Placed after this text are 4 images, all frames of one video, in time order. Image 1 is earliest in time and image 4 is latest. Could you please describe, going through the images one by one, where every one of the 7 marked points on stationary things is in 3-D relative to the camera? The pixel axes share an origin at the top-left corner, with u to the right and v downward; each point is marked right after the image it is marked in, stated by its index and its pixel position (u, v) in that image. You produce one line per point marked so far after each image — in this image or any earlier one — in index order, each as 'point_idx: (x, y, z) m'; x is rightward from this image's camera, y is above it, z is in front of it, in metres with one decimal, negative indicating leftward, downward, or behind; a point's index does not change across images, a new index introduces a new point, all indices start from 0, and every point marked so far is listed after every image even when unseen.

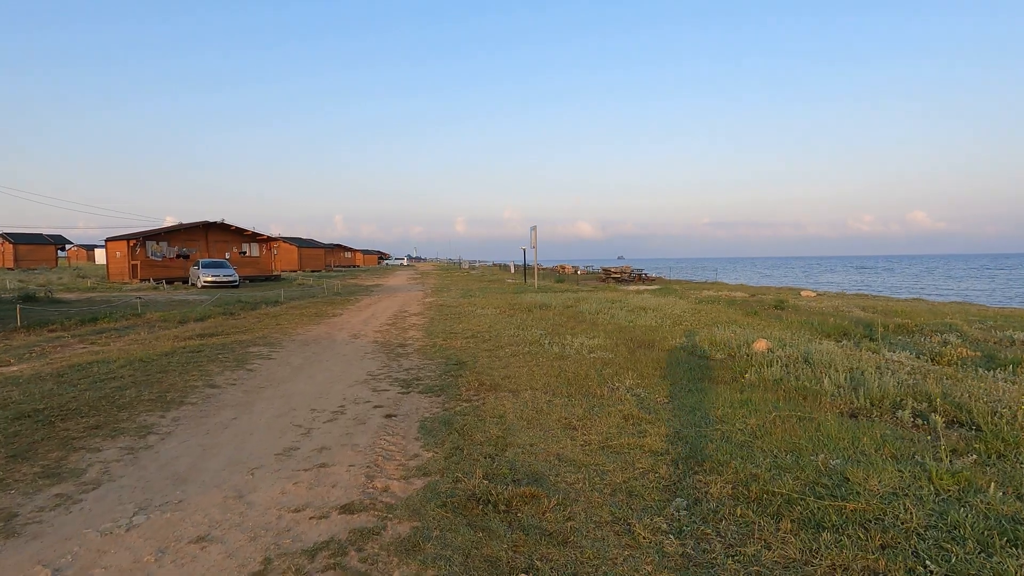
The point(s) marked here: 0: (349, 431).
0: (-1.6, -1.4, +5.2) m
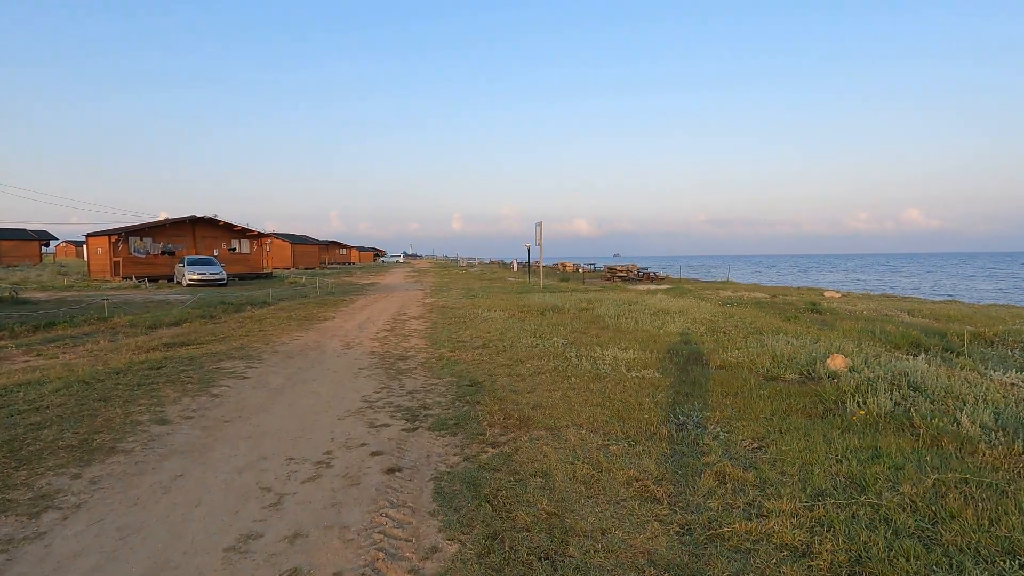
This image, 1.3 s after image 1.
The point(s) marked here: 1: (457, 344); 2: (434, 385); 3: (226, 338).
0: (-1.2, -1.4, +3.7) m
1: (-1.0, -1.1, +10.2) m
2: (-1.0, -1.3, +7.1) m
3: (-5.5, -1.0, +10.5) m
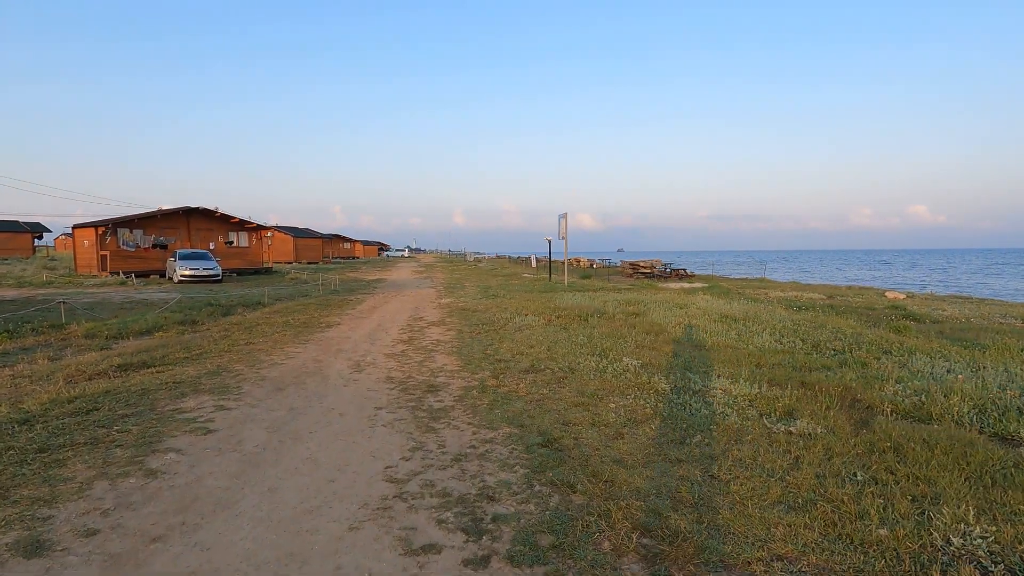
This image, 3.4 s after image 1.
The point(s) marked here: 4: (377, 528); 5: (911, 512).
0: (-0.4, -1.6, +1.4) m
1: (-0.2, -1.1, +7.9) m
2: (-0.2, -1.4, +4.8) m
3: (-4.7, -1.0, +8.2) m
4: (-0.8, -1.4, +3.3) m
5: (+2.4, -1.3, +3.3) m
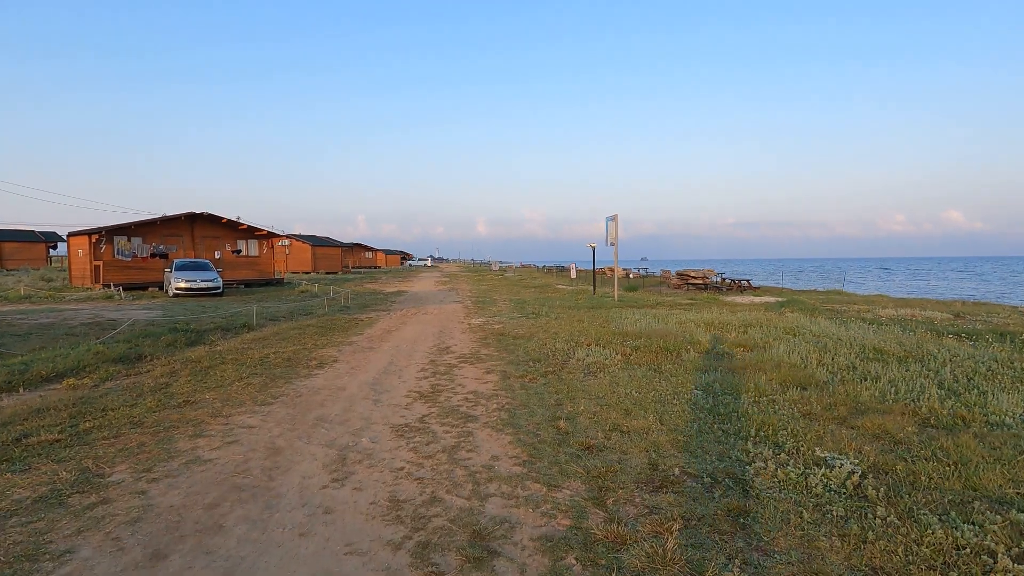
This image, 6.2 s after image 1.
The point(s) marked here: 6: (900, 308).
0: (+0.2, -1.8, -2.1) m
1: (+0.6, -1.4, +4.4) m
2: (+0.5, -1.6, +1.3) m
3: (-3.8, -1.3, +4.9) m
4: (-0.2, -1.7, -0.2) m
5: (+3.0, -1.6, -0.3) m
6: (+12.3, -0.5, +17.4) m
